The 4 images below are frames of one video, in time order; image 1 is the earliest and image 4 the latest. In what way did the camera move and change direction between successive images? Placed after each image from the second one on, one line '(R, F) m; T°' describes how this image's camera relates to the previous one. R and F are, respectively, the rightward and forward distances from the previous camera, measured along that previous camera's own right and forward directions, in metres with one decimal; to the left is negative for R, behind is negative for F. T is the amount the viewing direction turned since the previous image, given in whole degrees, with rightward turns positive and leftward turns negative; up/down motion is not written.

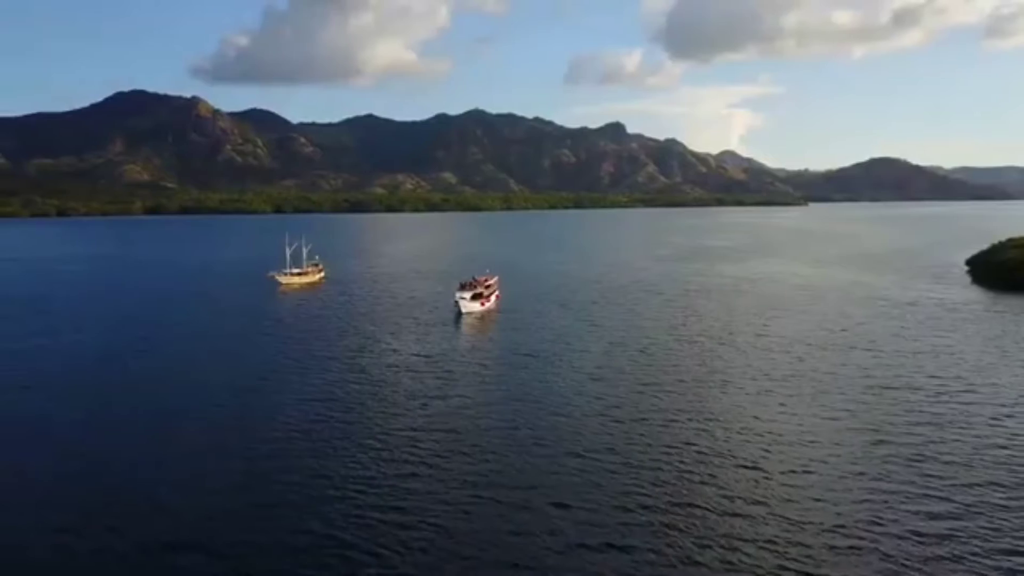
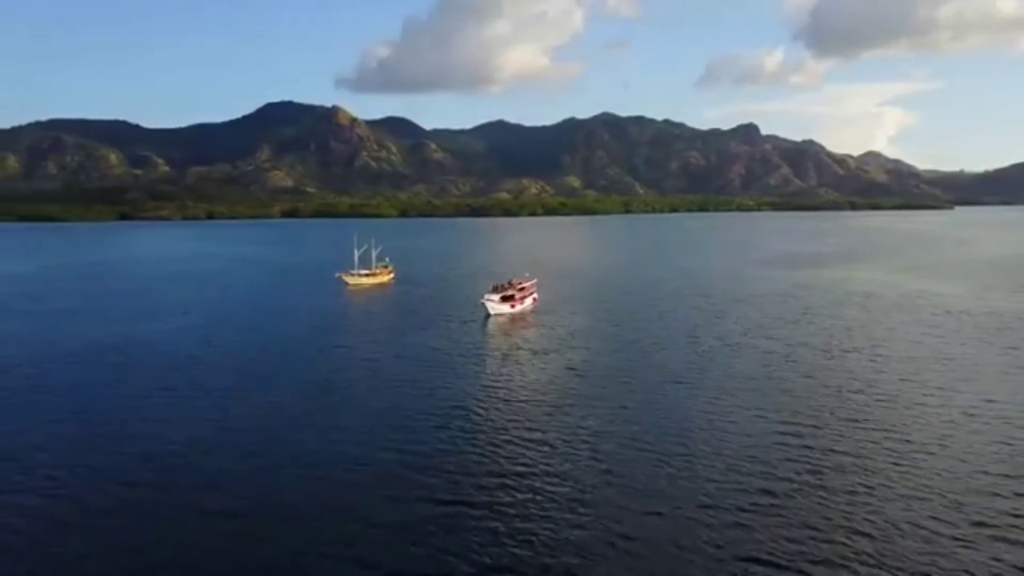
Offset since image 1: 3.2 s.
(+12.7, -7.2) m; -9°
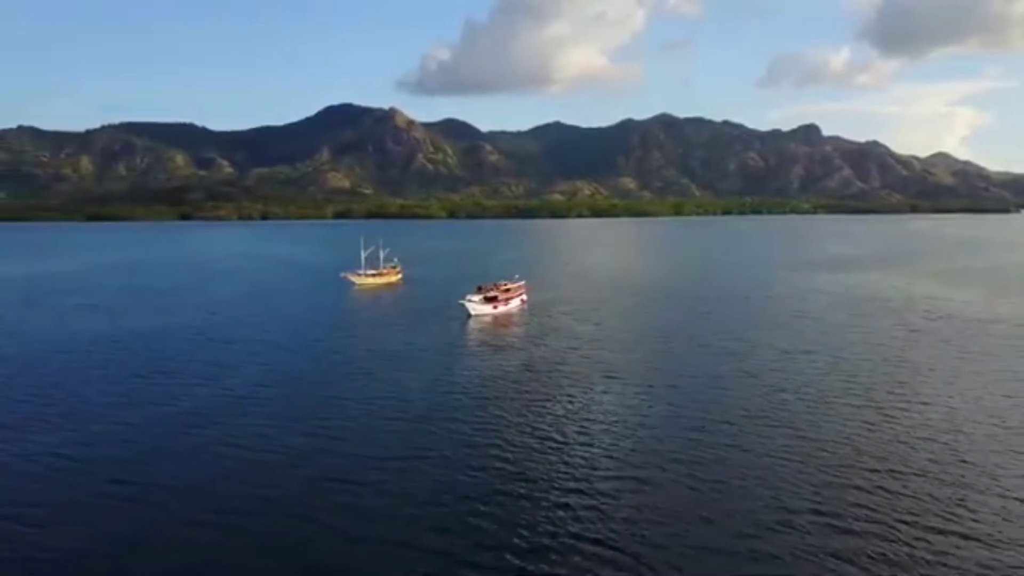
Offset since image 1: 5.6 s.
(+9.7, -4.6) m; -4°
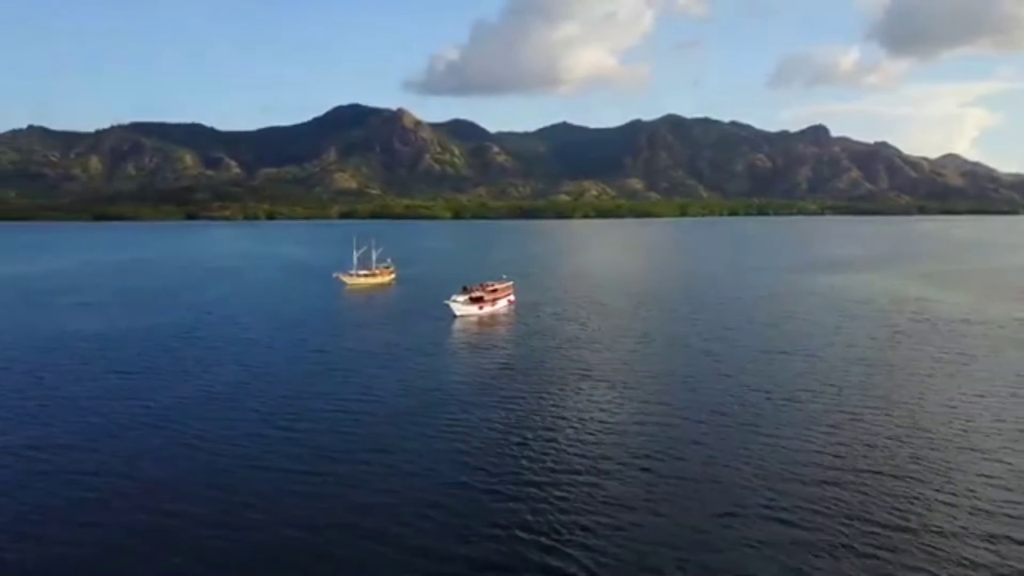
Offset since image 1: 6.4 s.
(+3.0, -1.0) m; -1°
